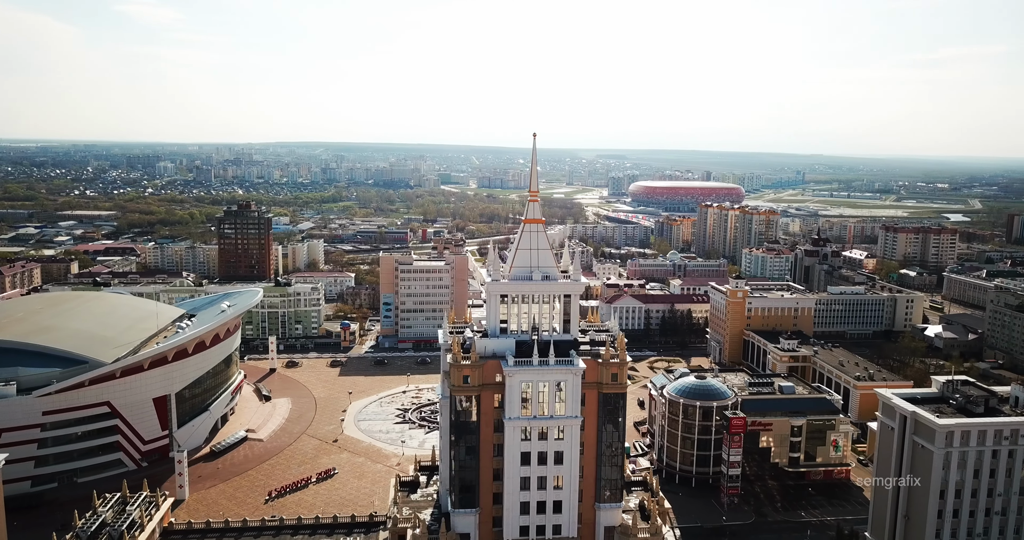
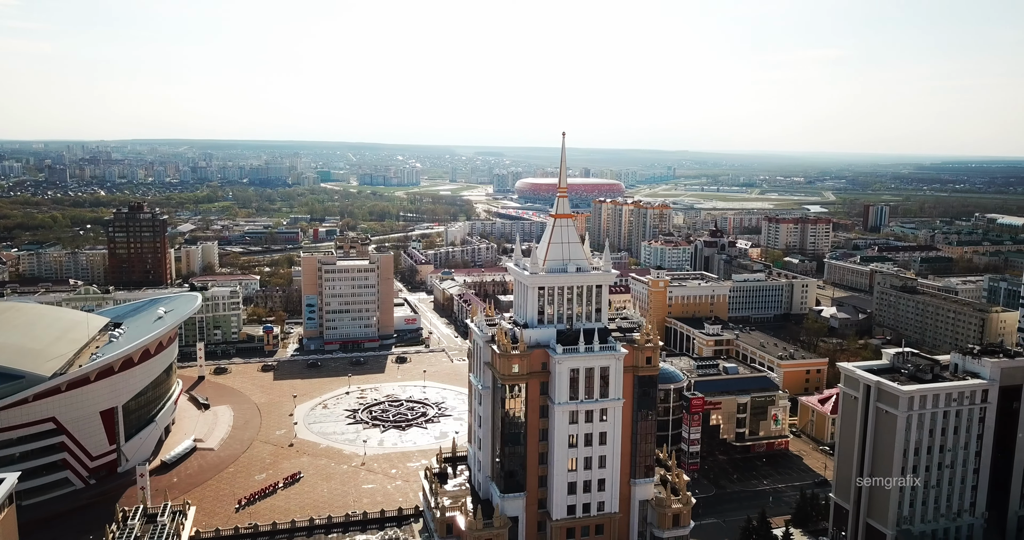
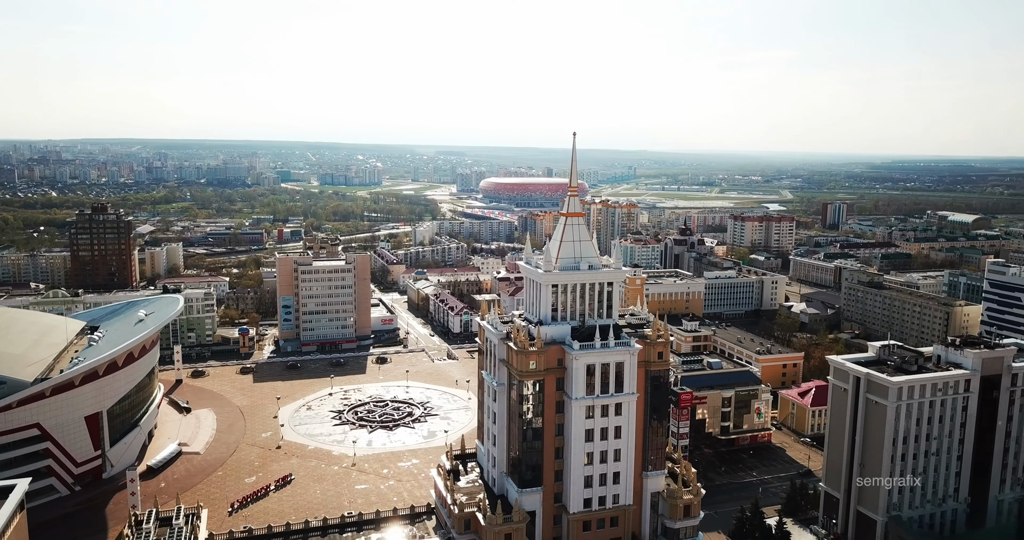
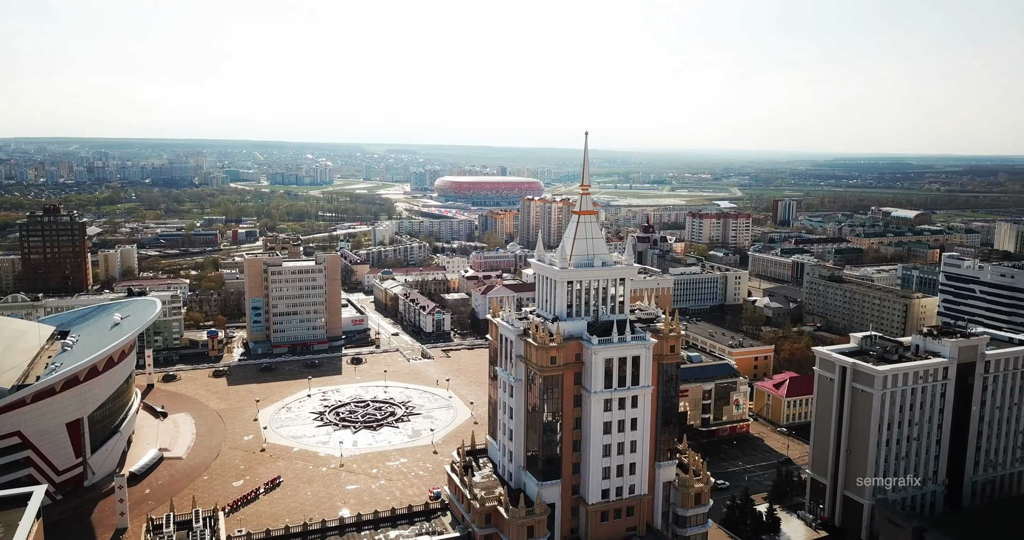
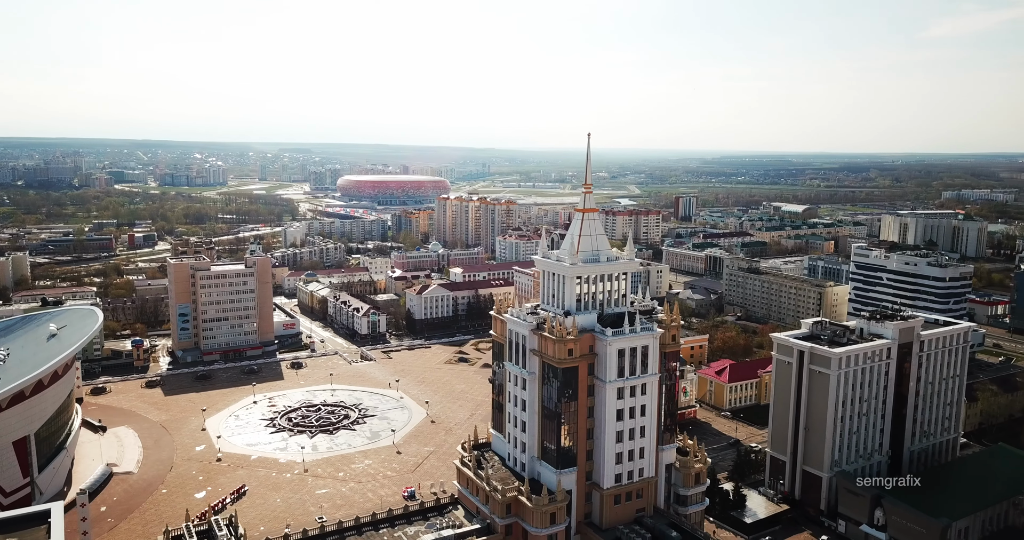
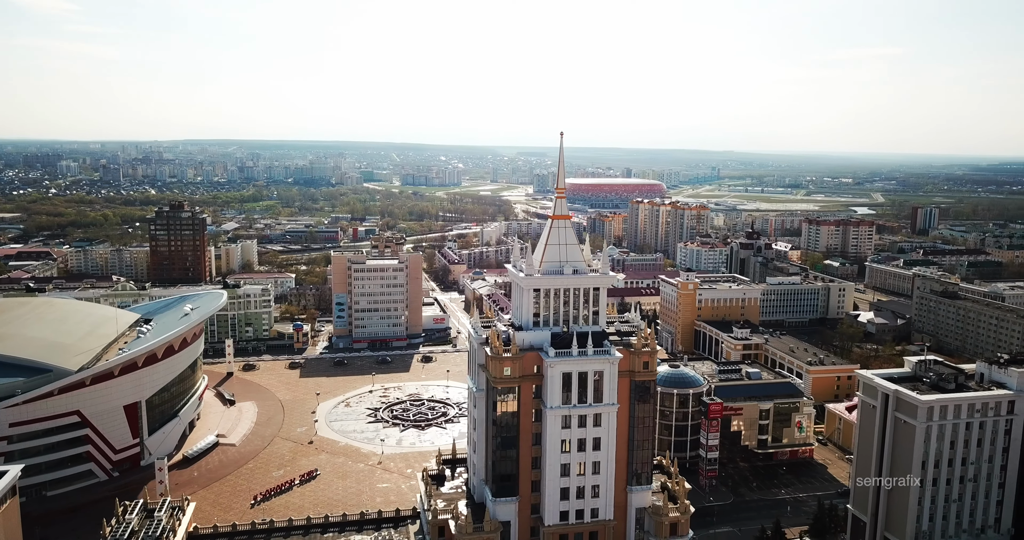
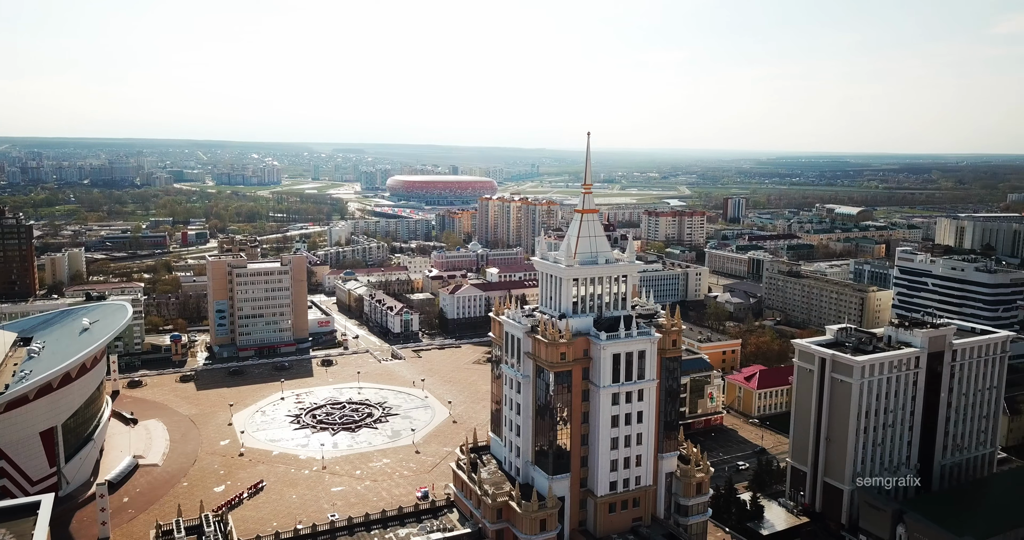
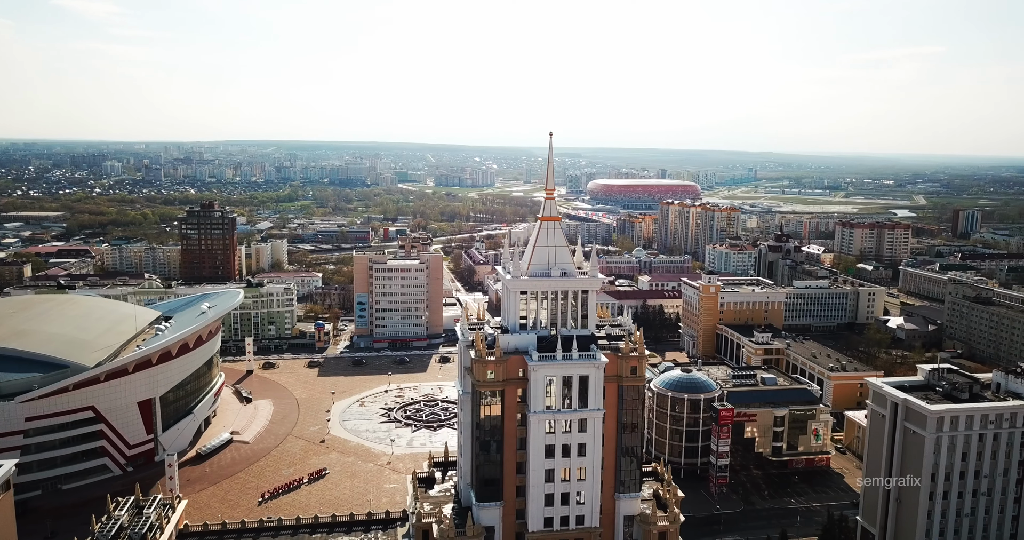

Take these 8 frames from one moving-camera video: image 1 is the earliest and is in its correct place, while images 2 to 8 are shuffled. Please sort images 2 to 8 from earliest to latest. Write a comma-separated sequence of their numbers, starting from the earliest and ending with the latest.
8, 6, 2, 3, 4, 7, 5
